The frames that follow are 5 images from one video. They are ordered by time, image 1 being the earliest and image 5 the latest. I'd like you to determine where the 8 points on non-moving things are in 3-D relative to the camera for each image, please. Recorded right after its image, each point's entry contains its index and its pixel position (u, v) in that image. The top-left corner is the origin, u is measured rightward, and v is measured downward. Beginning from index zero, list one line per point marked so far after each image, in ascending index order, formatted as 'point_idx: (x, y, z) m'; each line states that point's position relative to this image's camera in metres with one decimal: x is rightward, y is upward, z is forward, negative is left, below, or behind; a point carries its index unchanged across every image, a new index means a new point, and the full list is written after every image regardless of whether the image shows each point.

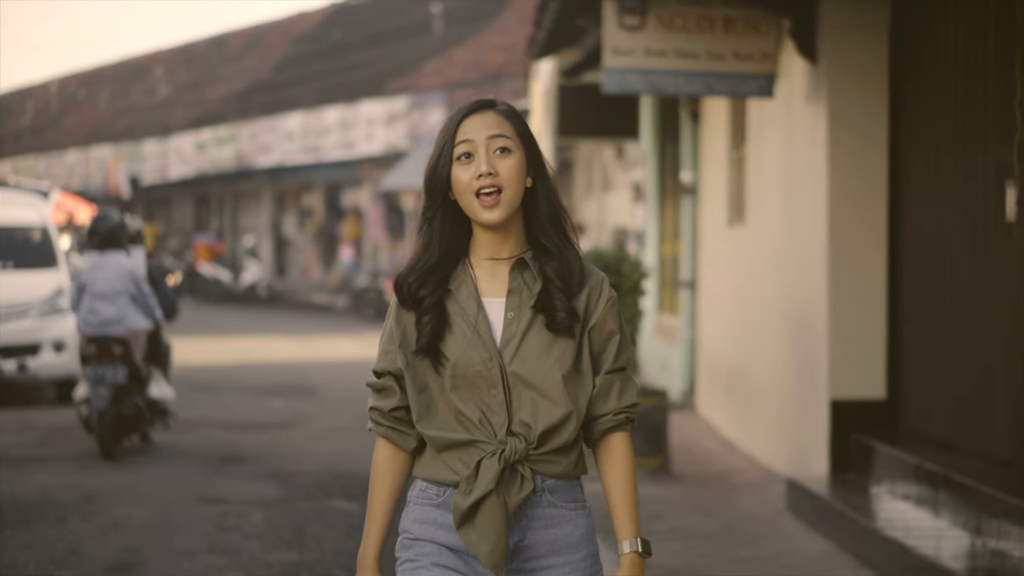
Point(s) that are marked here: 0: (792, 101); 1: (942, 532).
0: (+1.6, +1.1, +8.4) m
1: (+1.8, -1.0, +6.2) m
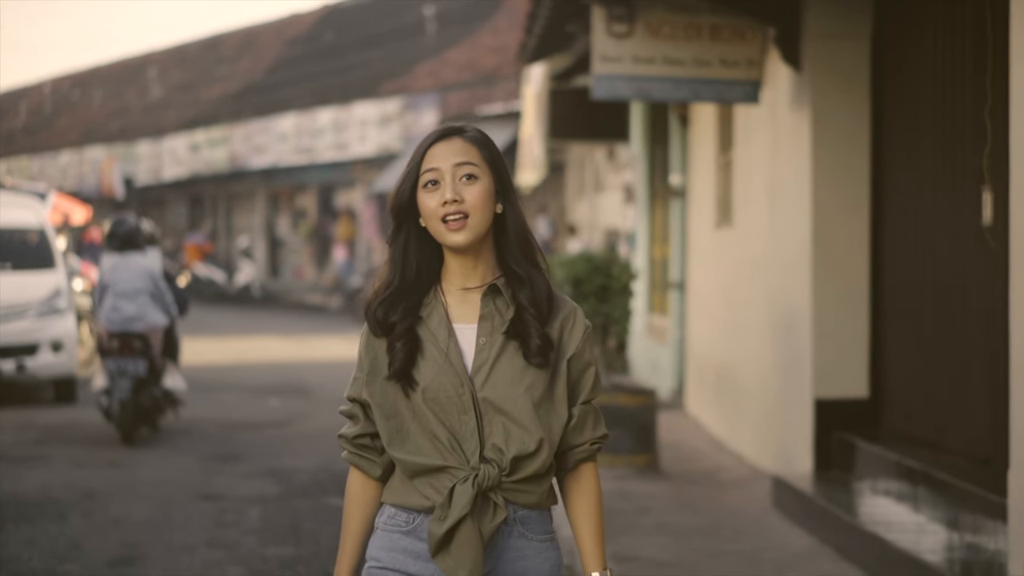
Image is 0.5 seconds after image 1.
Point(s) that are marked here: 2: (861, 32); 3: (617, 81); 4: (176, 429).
0: (+1.6, +1.1, +8.6) m
1: (+1.8, -1.0, +6.4) m
2: (+1.9, +1.4, +7.9) m
3: (+0.6, +1.2, +8.5) m
4: (-2.6, -1.1, +11.4) m
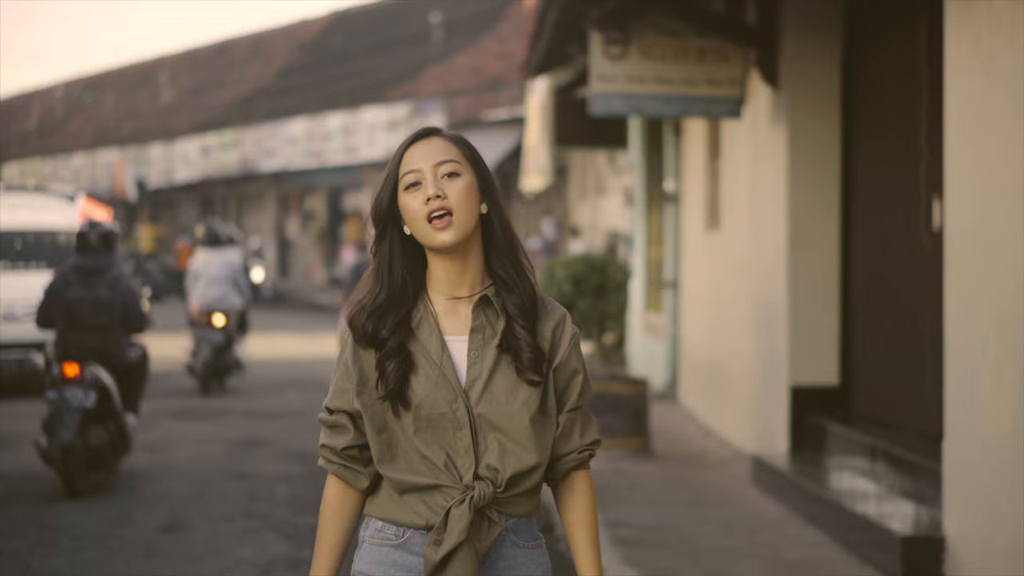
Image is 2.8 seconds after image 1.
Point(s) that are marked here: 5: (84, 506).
0: (+1.6, +1.1, +9.5) m
1: (+1.8, -1.0, +7.2) m
2: (+1.9, +1.4, +8.7) m
3: (+0.6, +1.2, +9.3) m
4: (-2.6, -1.1, +12.3) m
5: (-2.5, -1.3, +8.4) m
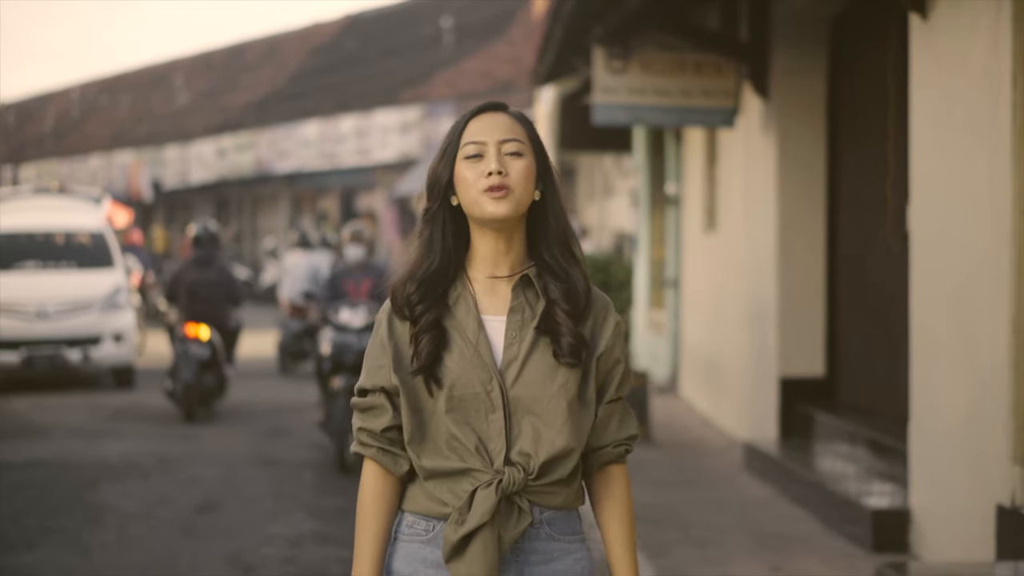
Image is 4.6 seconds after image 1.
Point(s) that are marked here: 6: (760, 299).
0: (+1.7, +1.1, +10.1) m
1: (+1.9, -1.0, +7.9) m
2: (+2.0, +1.4, +9.4) m
3: (+0.7, +1.2, +10.0) m
4: (-2.5, -1.1, +12.9) m
5: (-2.4, -1.2, +9.1) m
6: (+1.7, -0.1, +9.9) m
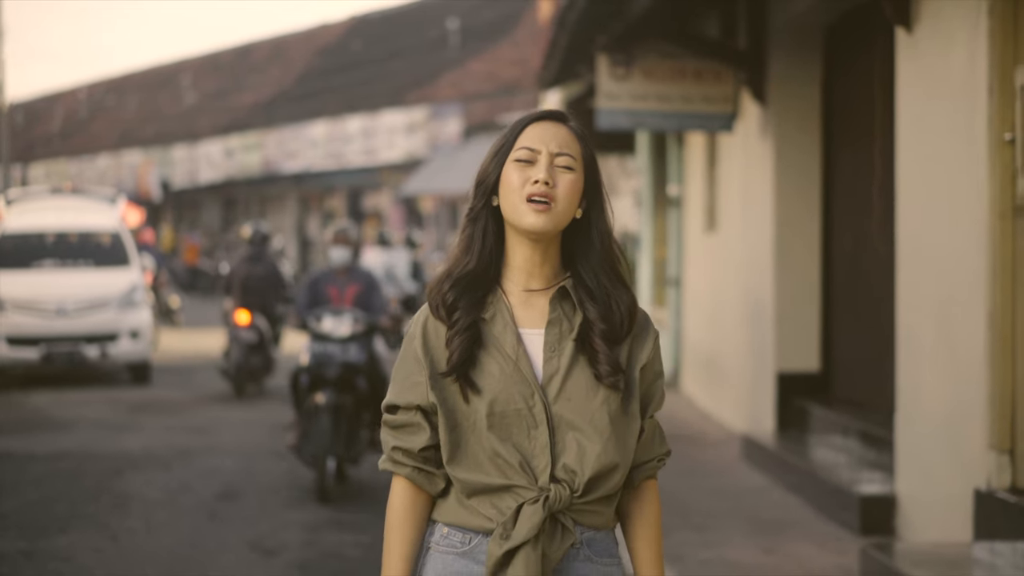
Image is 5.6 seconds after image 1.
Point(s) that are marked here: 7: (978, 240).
0: (+1.7, +1.1, +10.5) m
1: (+1.9, -1.0, +8.3) m
2: (+2.0, +1.4, +9.8) m
3: (+0.8, +1.2, +10.4) m
4: (-2.4, -1.1, +13.3) m
5: (-2.4, -1.2, +9.5) m
6: (+1.7, 0.0, +10.2) m
7: (+1.9, +0.2, +5.9) m
